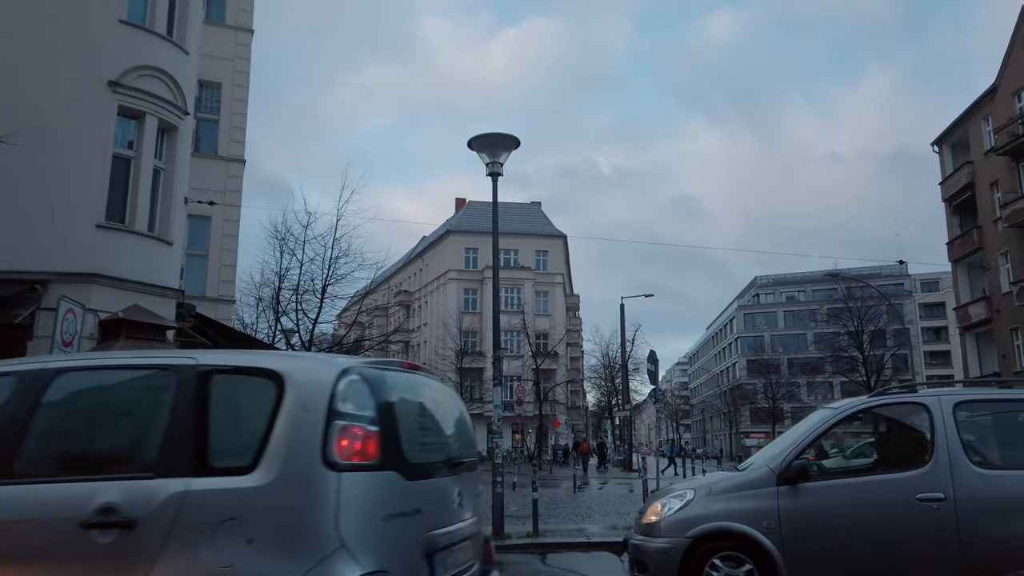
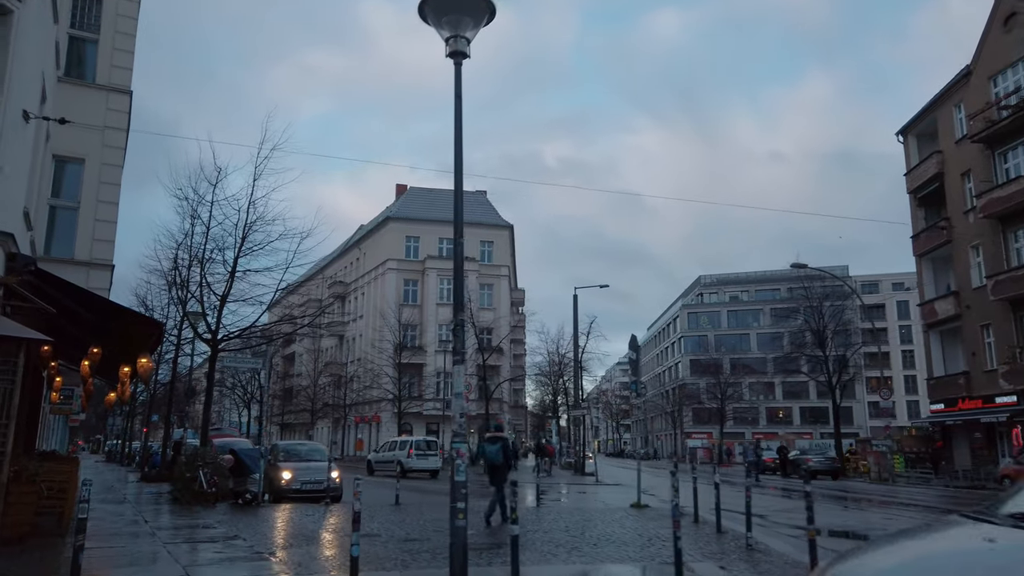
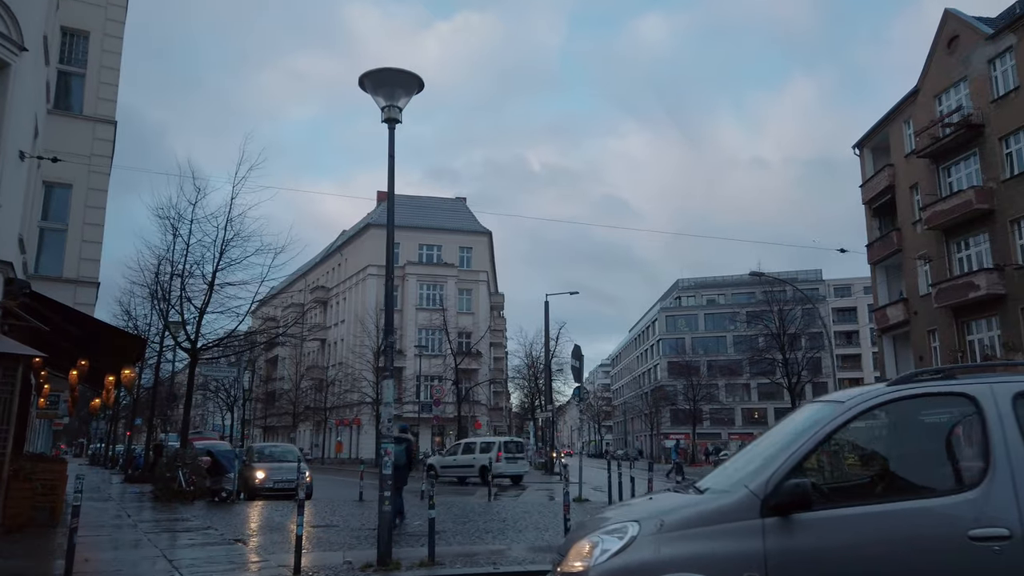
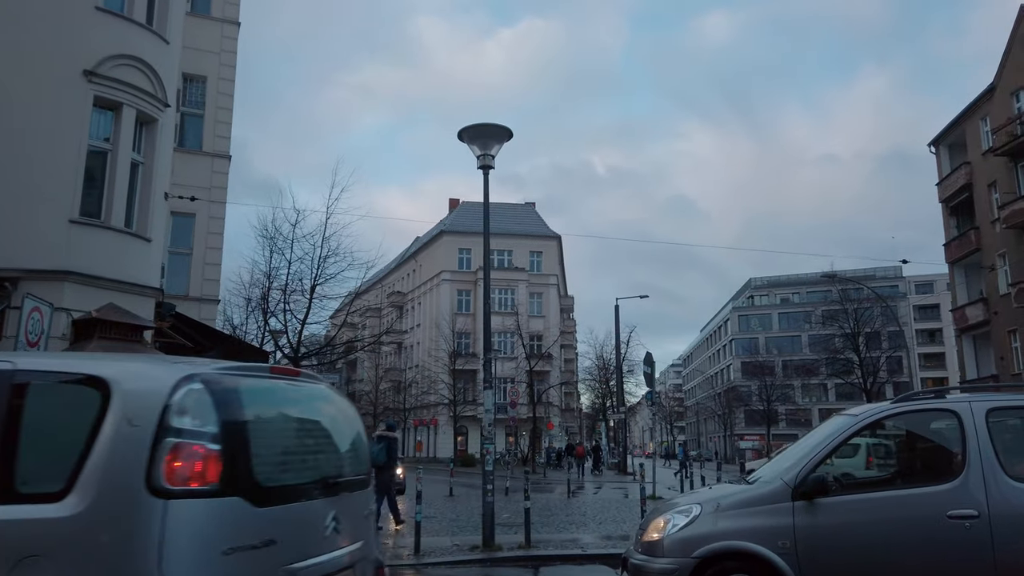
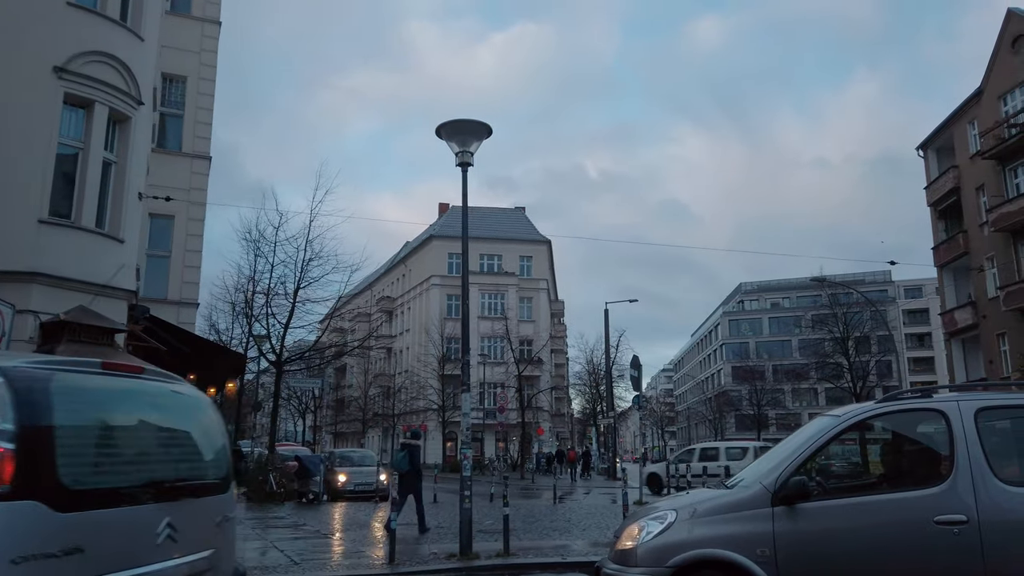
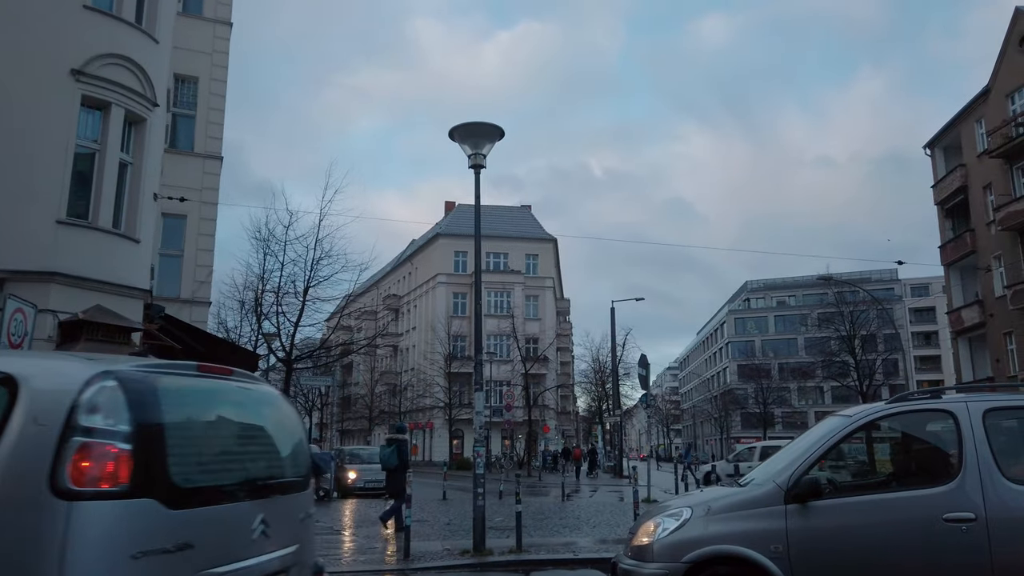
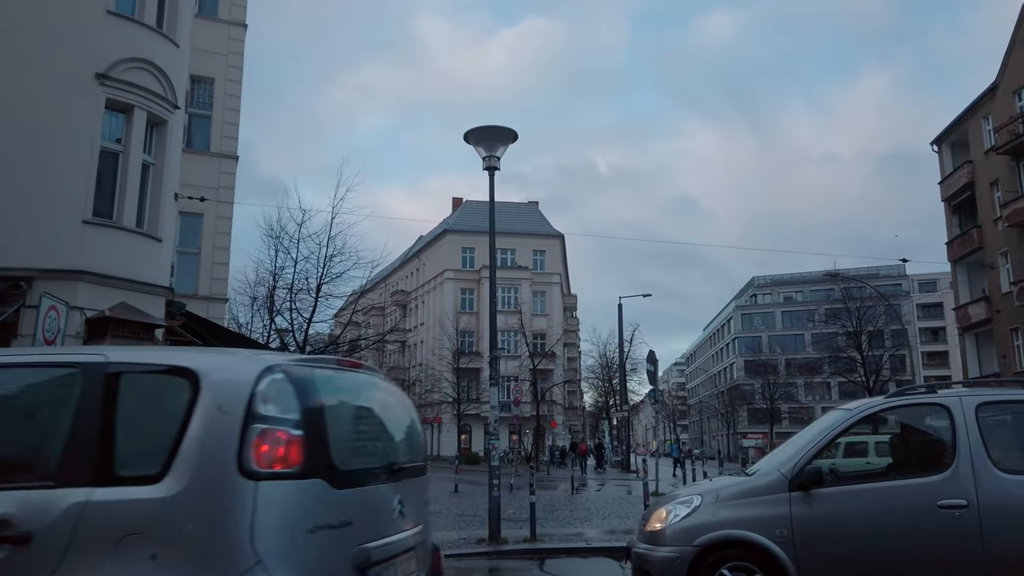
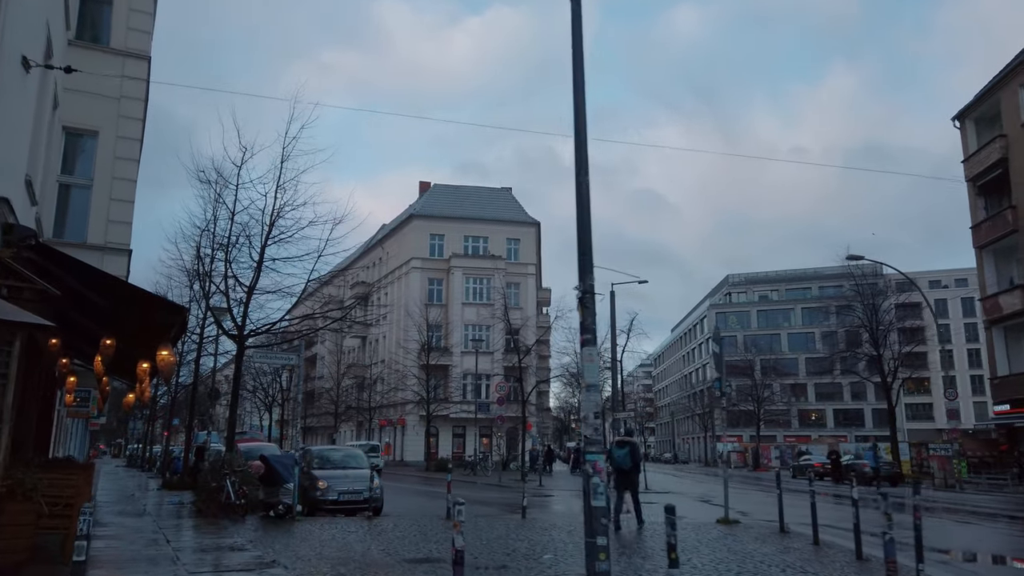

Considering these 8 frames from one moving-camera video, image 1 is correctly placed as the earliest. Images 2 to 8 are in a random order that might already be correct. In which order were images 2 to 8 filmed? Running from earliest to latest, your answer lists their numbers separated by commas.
7, 4, 6, 5, 3, 2, 8
